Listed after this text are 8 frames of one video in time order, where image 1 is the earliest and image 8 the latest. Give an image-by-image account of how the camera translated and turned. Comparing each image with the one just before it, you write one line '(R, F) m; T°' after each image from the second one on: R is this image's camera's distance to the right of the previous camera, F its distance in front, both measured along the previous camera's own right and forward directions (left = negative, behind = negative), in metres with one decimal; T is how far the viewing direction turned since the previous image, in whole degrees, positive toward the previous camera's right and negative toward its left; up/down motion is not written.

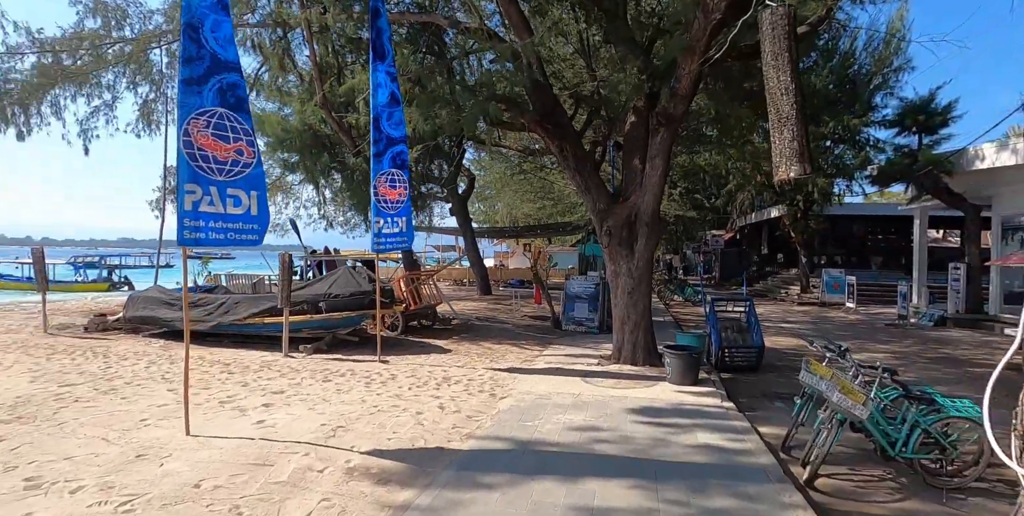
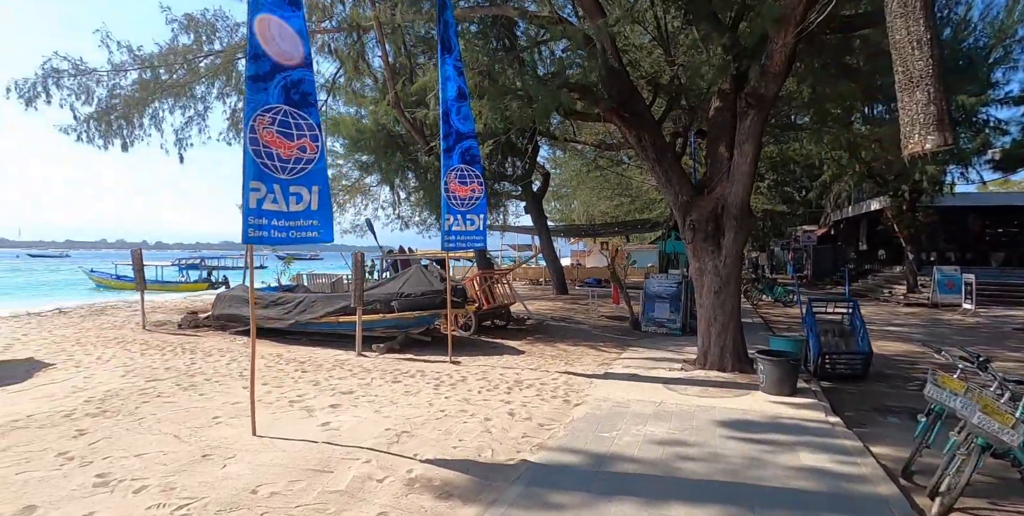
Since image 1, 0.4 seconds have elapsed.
(0.0, +0.4) m; -8°
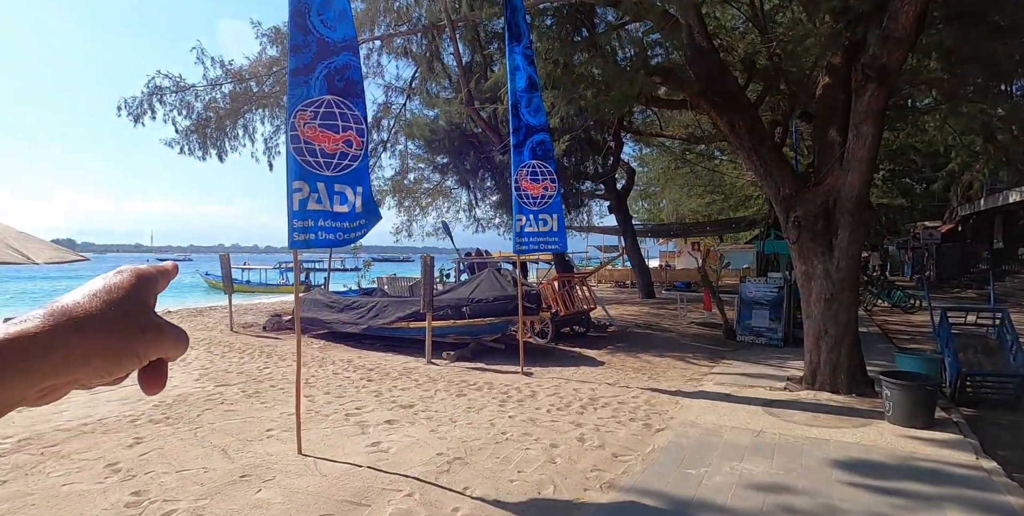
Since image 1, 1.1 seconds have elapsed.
(+0.2, +0.7) m; -9°
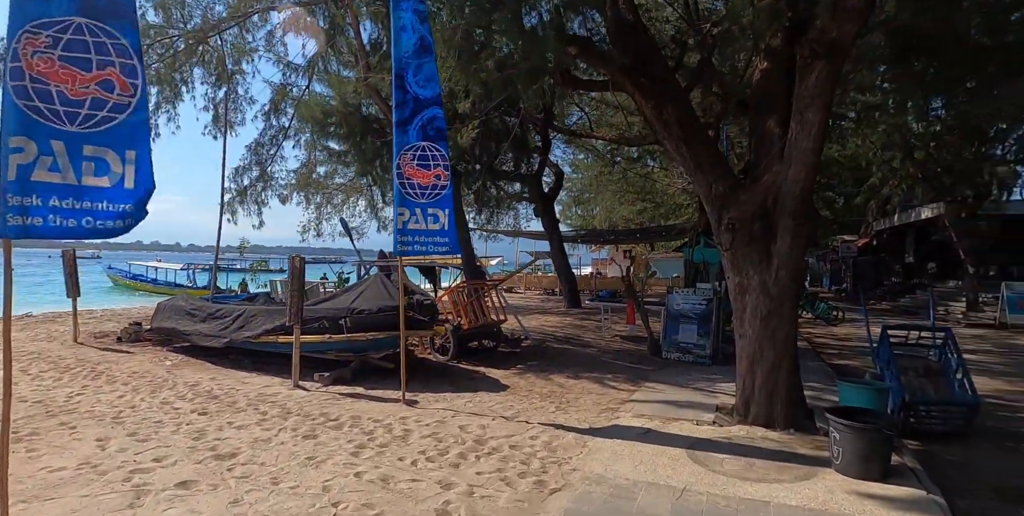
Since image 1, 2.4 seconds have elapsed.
(+0.6, +1.4) m; +6°
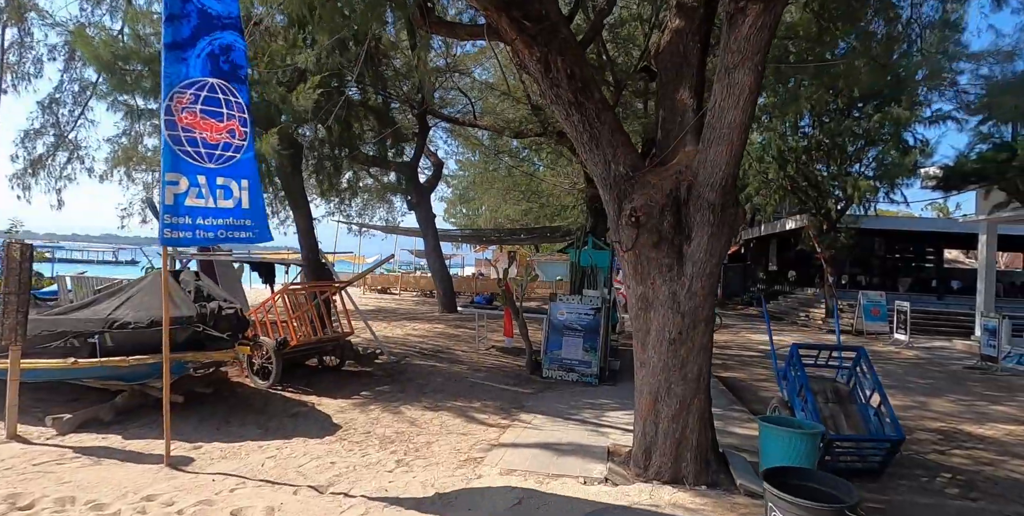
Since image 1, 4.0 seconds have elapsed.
(+0.5, +1.7) m; +11°
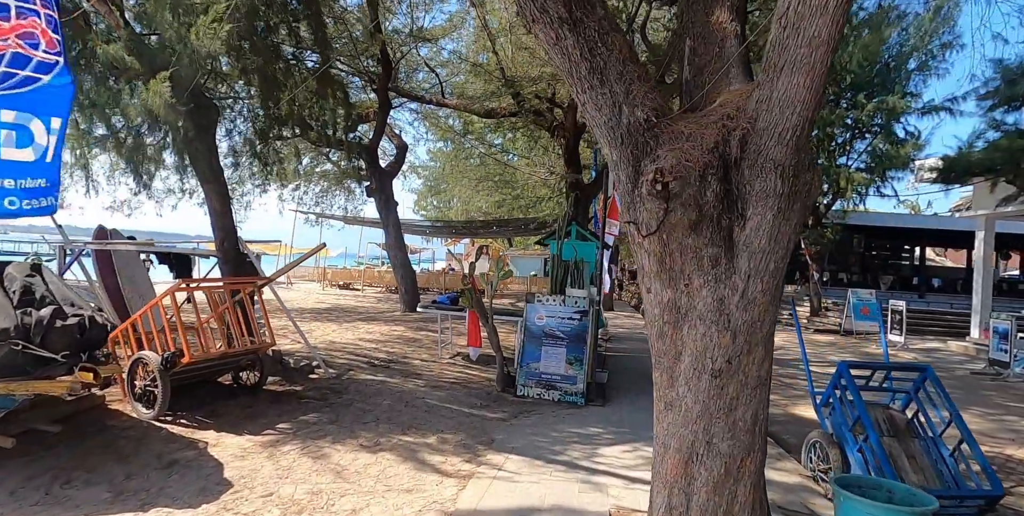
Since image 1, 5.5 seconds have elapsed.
(+0.1, +1.5) m; +3°
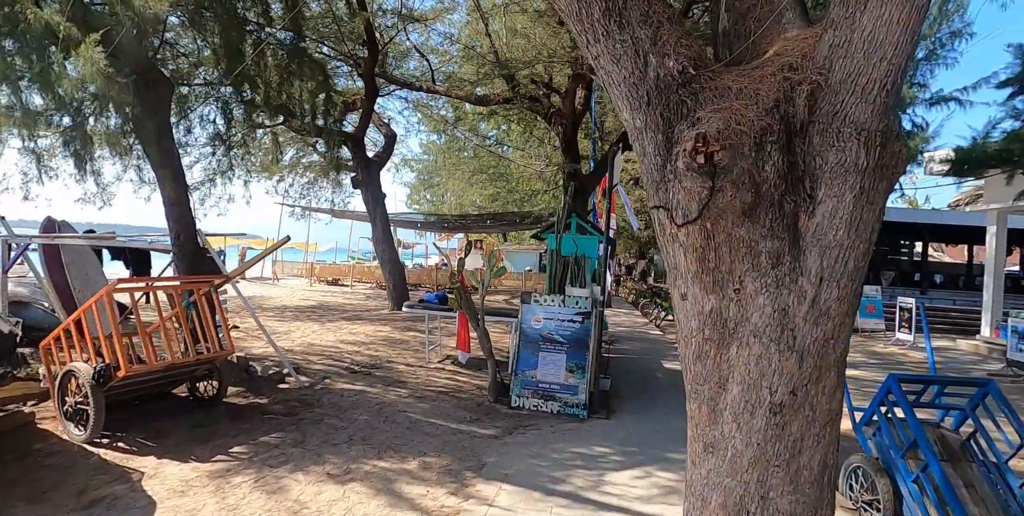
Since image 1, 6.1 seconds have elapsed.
(0.0, +0.7) m; +1°
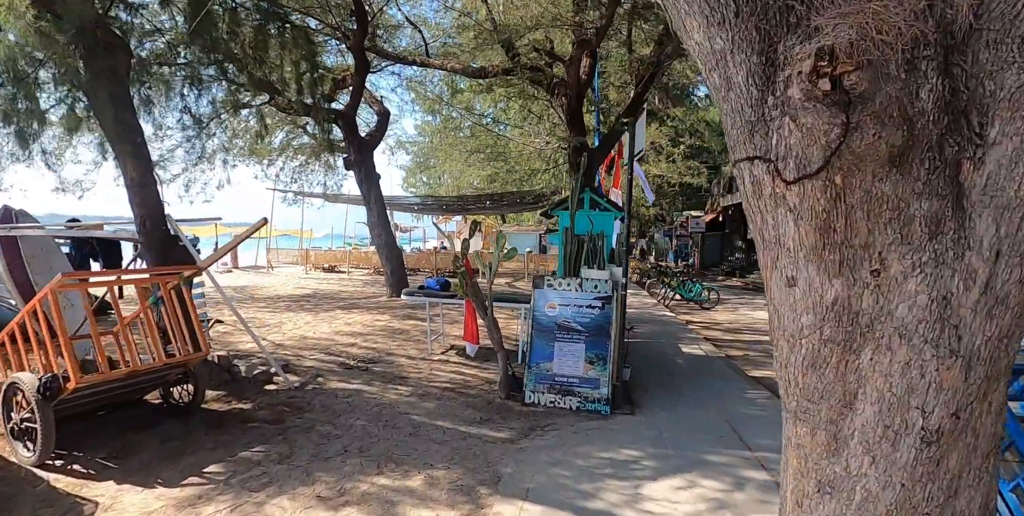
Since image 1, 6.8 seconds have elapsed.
(-0.1, +0.6) m; 0°
